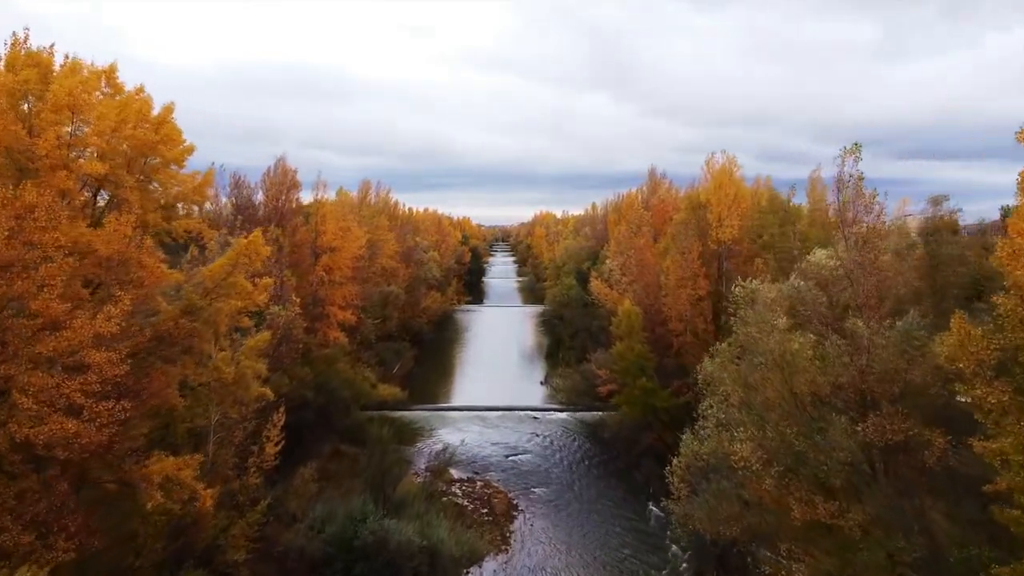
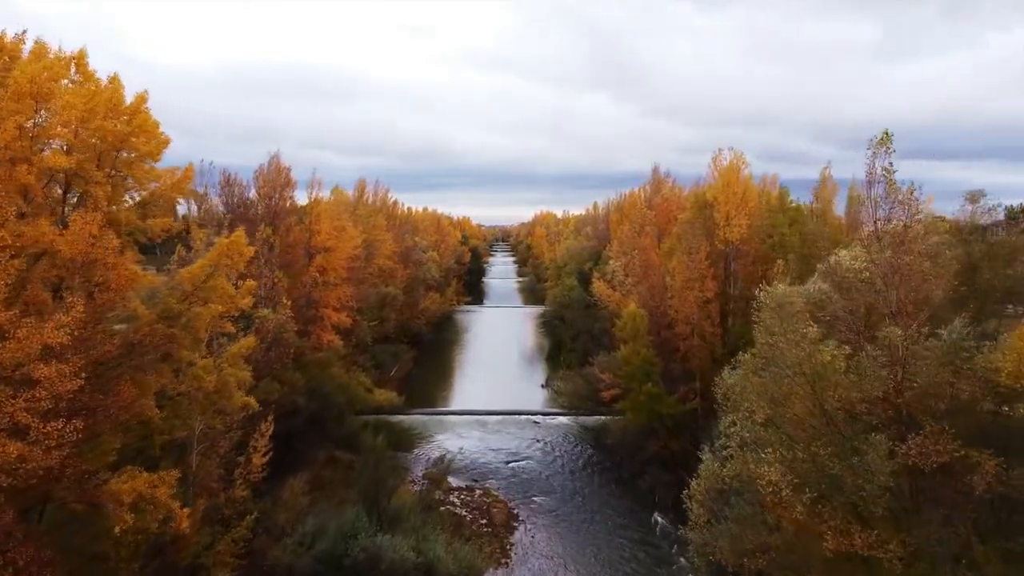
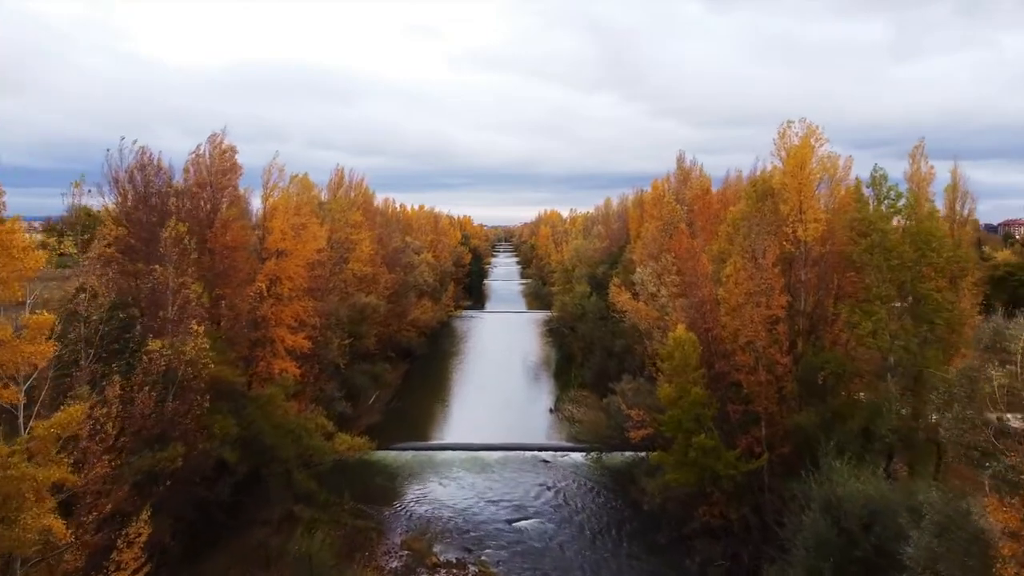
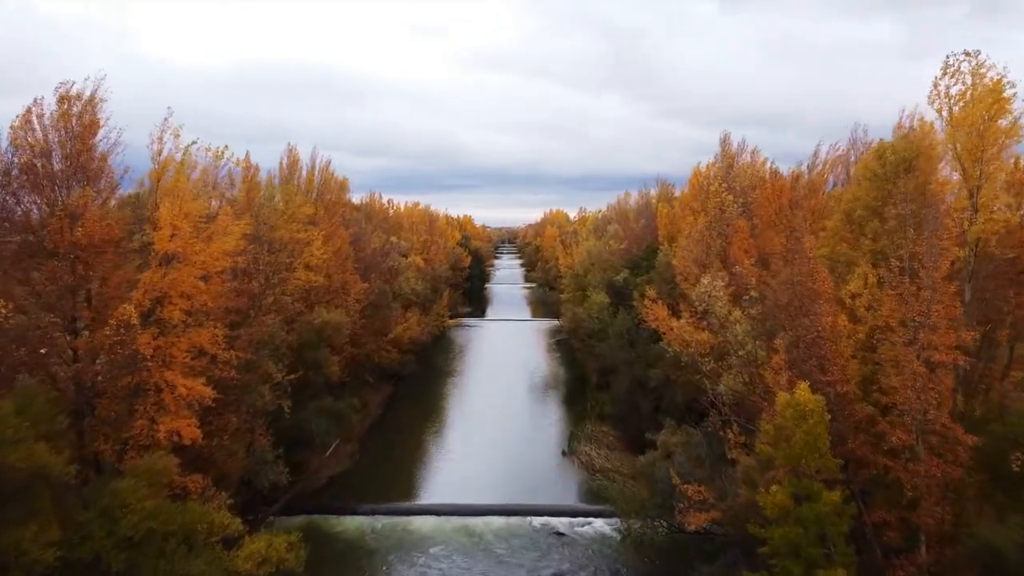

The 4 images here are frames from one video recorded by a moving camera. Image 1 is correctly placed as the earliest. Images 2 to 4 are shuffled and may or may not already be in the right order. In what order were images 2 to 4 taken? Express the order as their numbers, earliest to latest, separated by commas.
2, 3, 4
